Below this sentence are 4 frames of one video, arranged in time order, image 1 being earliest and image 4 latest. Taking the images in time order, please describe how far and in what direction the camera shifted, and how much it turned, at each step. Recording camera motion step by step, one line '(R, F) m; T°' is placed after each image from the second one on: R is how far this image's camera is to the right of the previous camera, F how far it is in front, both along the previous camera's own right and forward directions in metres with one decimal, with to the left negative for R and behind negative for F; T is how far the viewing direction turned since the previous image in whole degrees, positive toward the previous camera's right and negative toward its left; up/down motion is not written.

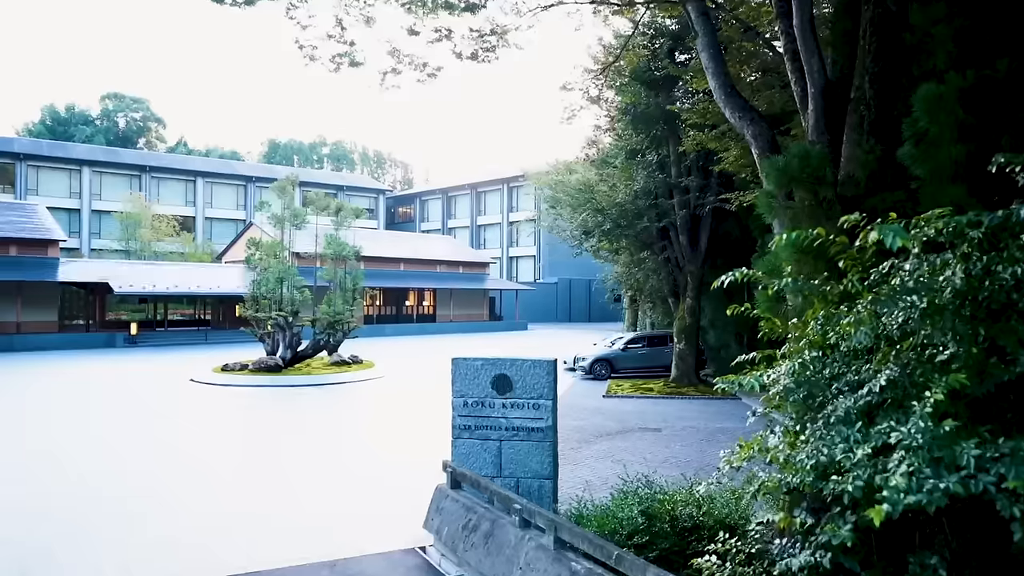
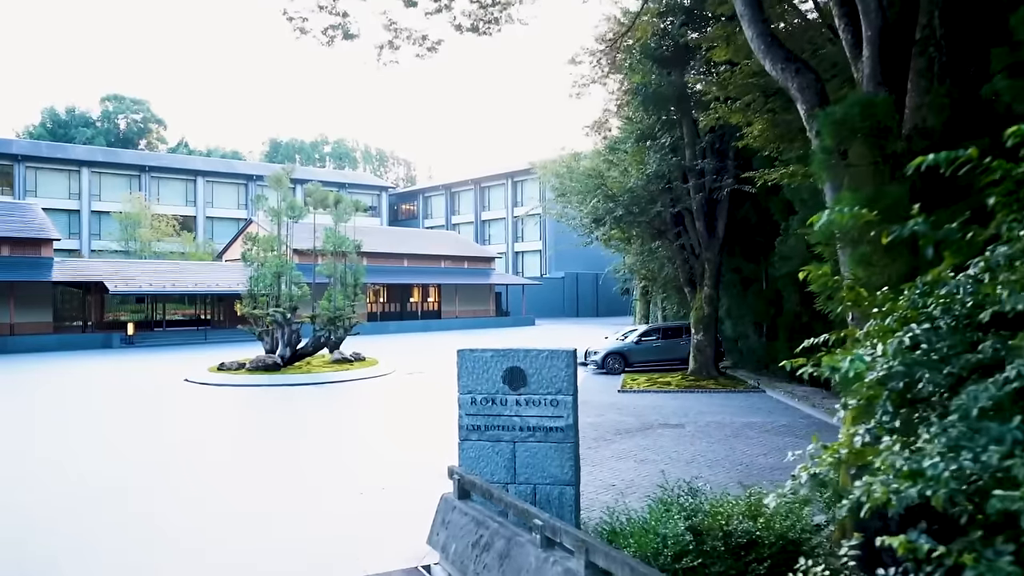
(-0.1, +0.8) m; 0°
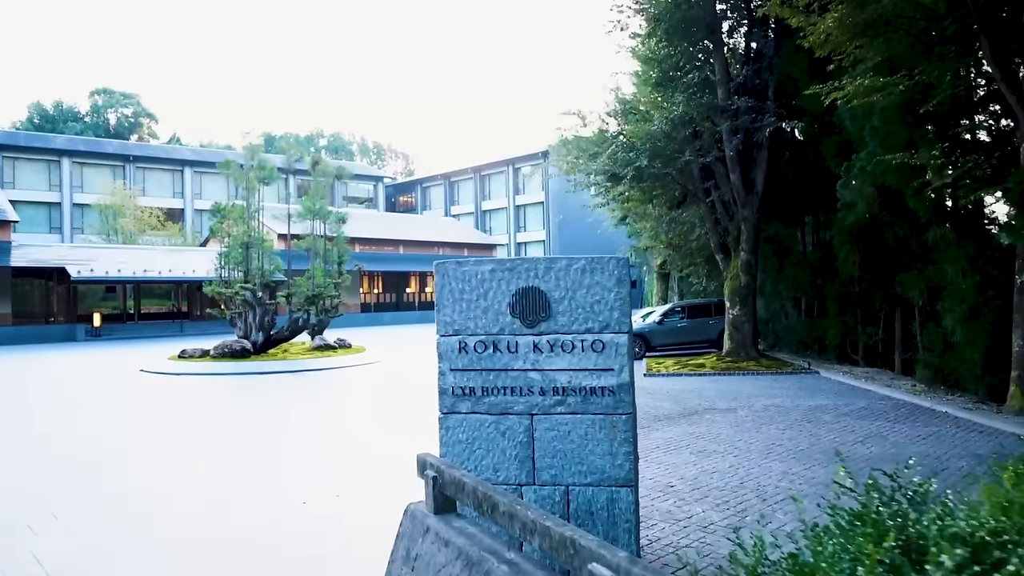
(-0.1, +2.4) m; 0°
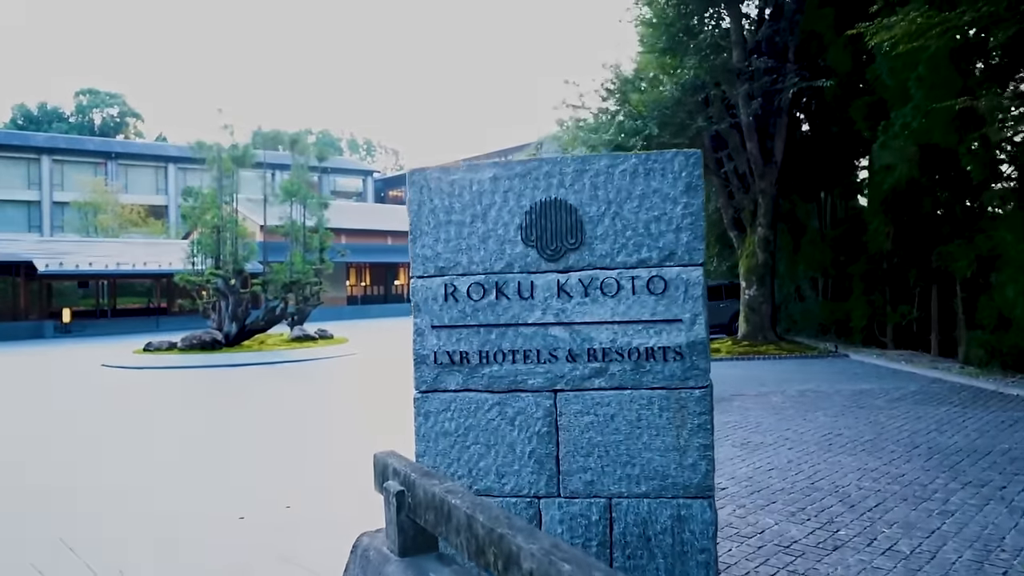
(-0.1, +1.2) m; +1°
